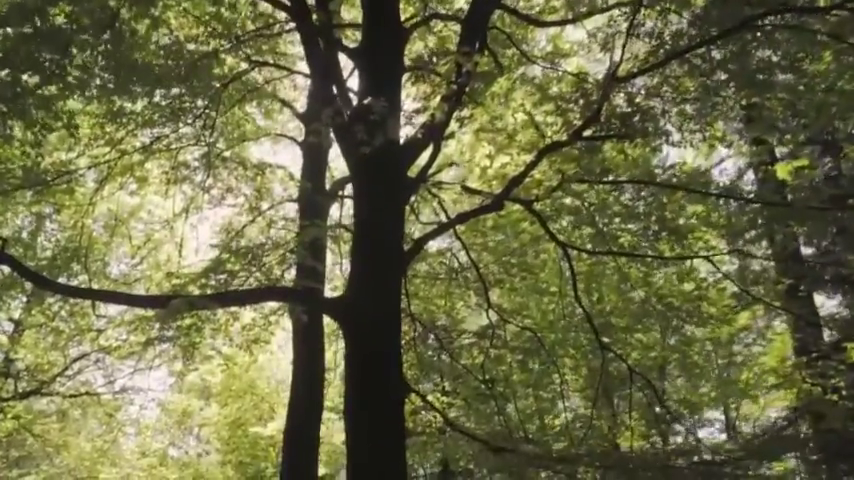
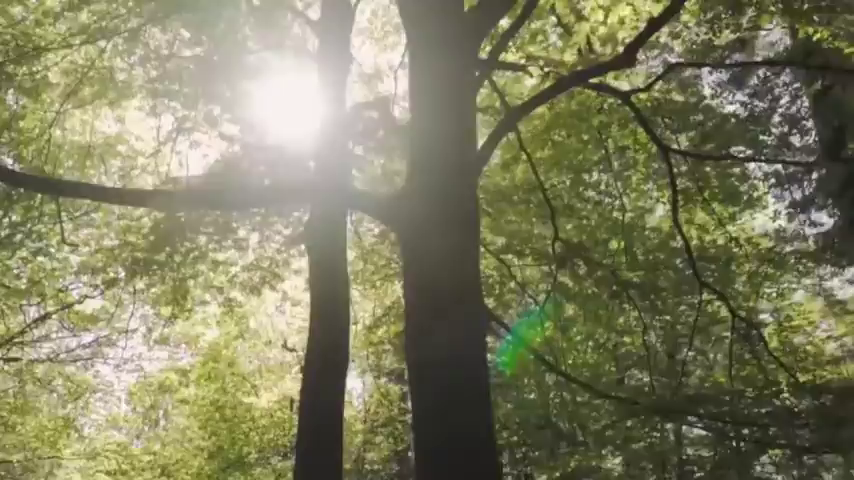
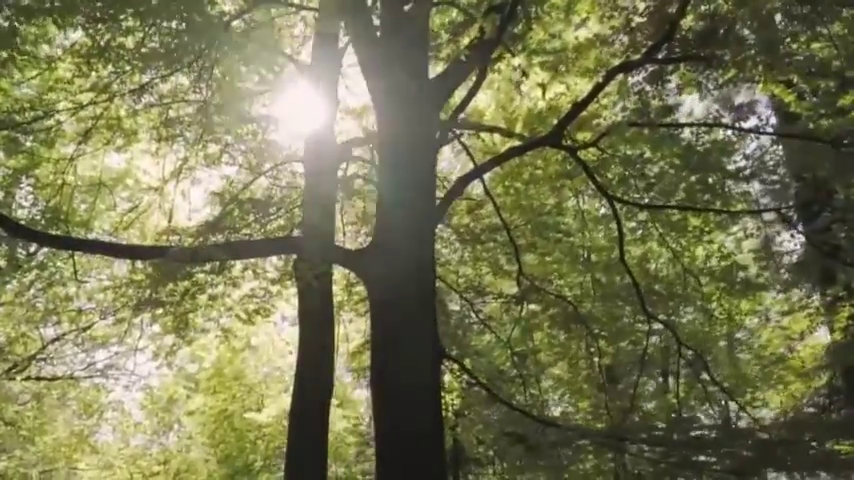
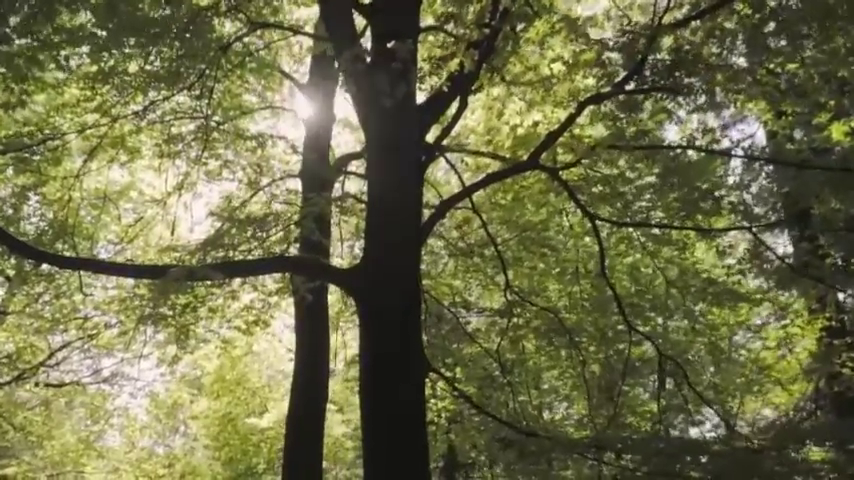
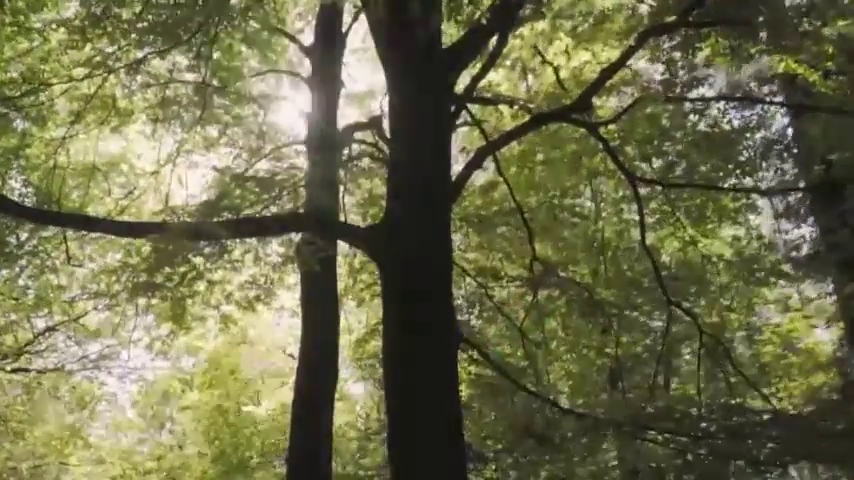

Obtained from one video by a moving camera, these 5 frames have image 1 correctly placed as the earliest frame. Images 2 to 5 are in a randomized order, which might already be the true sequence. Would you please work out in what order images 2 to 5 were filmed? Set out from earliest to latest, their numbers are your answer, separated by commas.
4, 3, 5, 2
